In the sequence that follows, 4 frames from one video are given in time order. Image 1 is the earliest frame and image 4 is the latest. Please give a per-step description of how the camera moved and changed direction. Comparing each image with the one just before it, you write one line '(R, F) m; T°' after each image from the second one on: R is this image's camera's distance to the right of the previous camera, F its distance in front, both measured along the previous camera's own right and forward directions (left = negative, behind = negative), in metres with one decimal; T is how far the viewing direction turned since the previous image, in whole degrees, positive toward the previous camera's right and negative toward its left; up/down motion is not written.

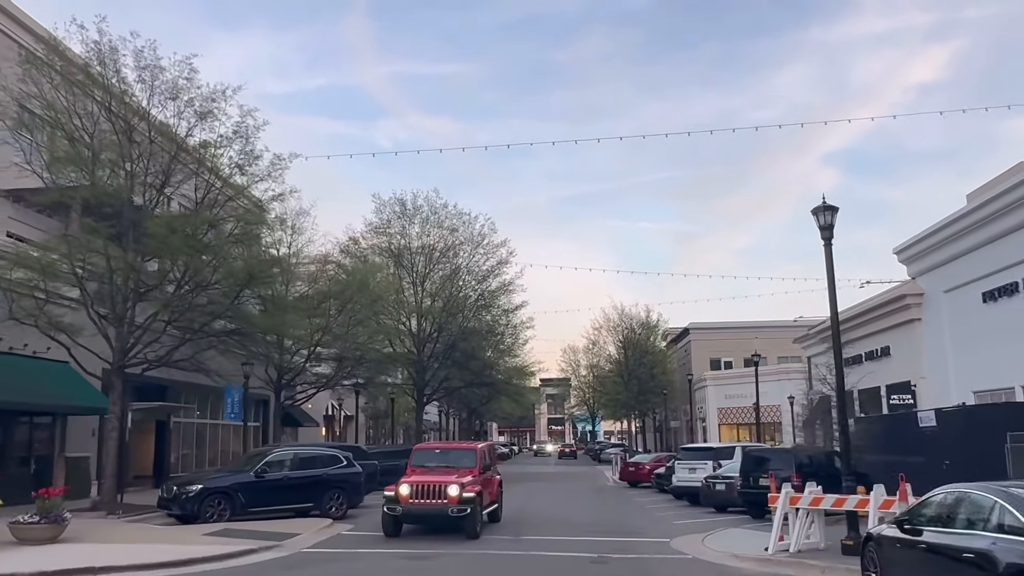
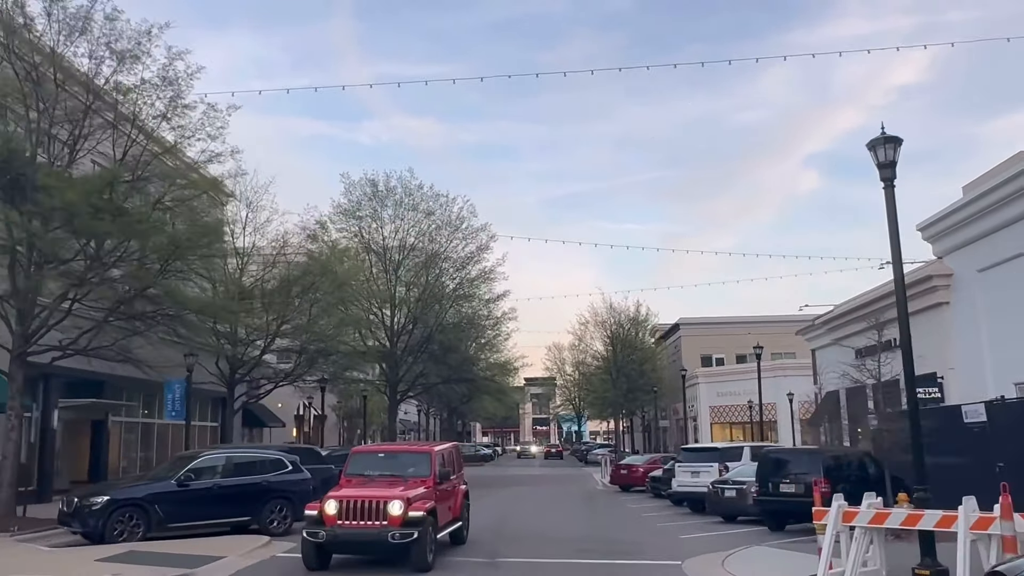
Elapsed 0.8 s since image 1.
(+0.2, +3.4) m; +1°
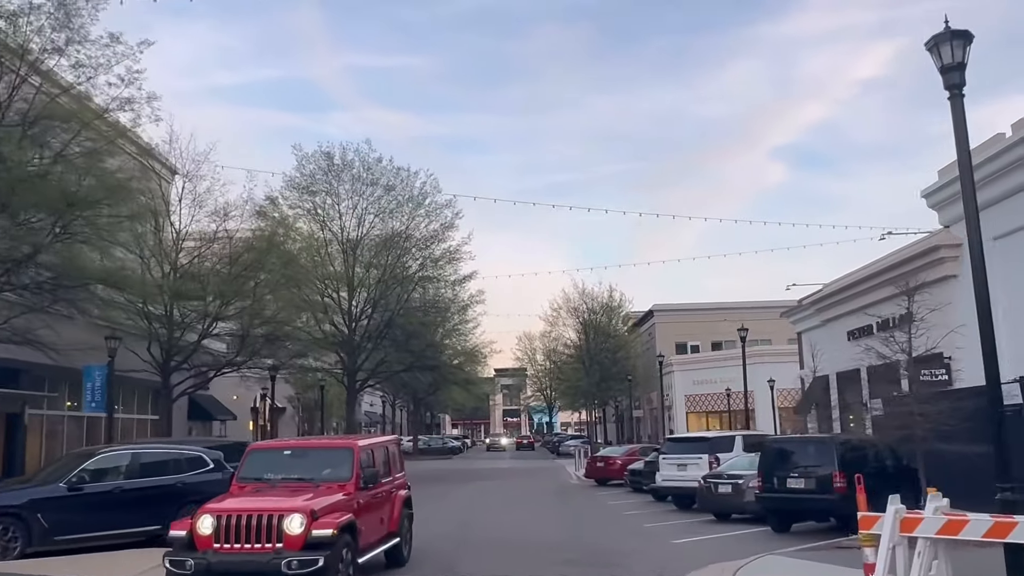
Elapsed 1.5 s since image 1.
(+0.2, +2.8) m; +2°
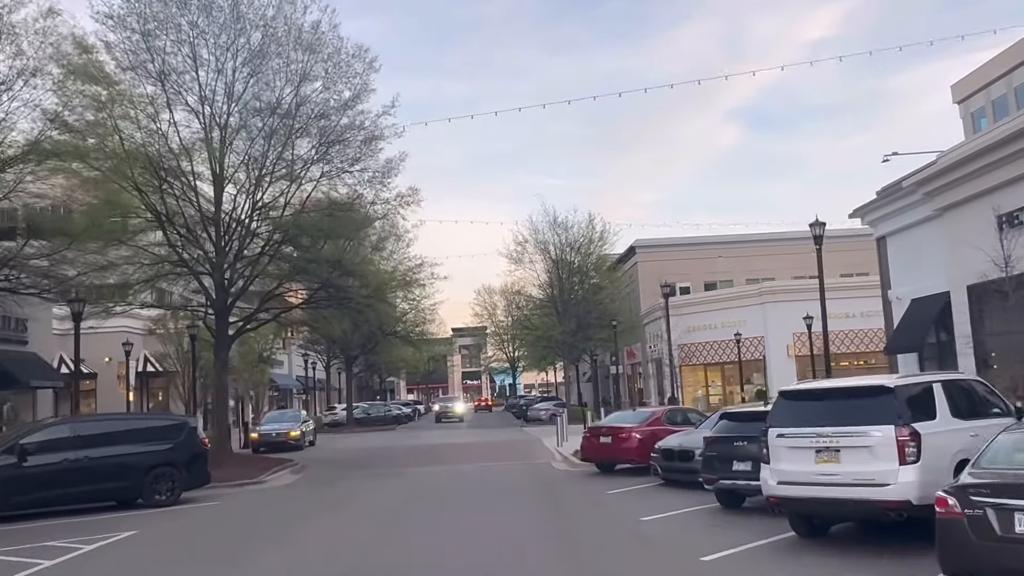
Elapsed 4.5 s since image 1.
(+0.3, +12.5) m; +3°
